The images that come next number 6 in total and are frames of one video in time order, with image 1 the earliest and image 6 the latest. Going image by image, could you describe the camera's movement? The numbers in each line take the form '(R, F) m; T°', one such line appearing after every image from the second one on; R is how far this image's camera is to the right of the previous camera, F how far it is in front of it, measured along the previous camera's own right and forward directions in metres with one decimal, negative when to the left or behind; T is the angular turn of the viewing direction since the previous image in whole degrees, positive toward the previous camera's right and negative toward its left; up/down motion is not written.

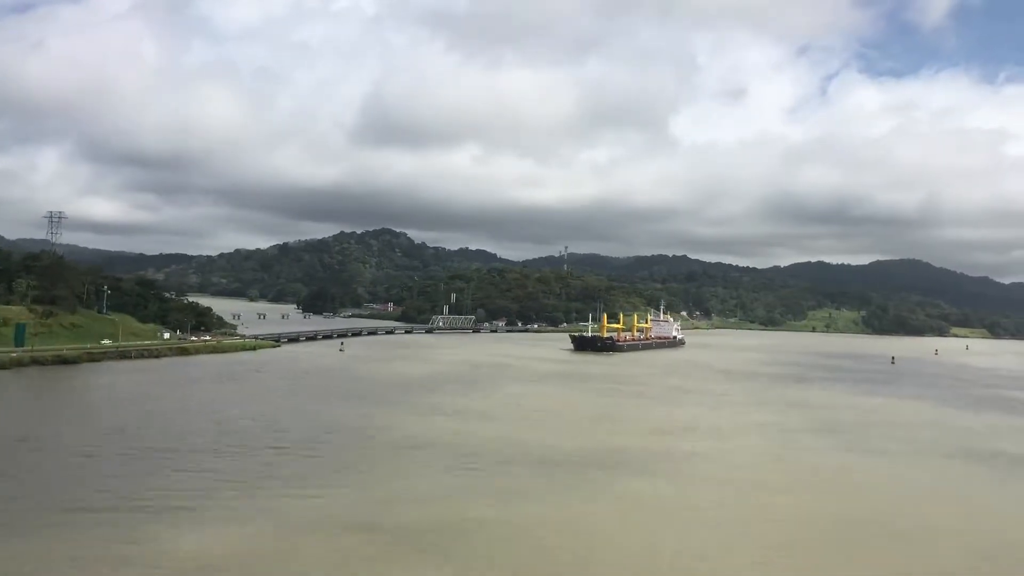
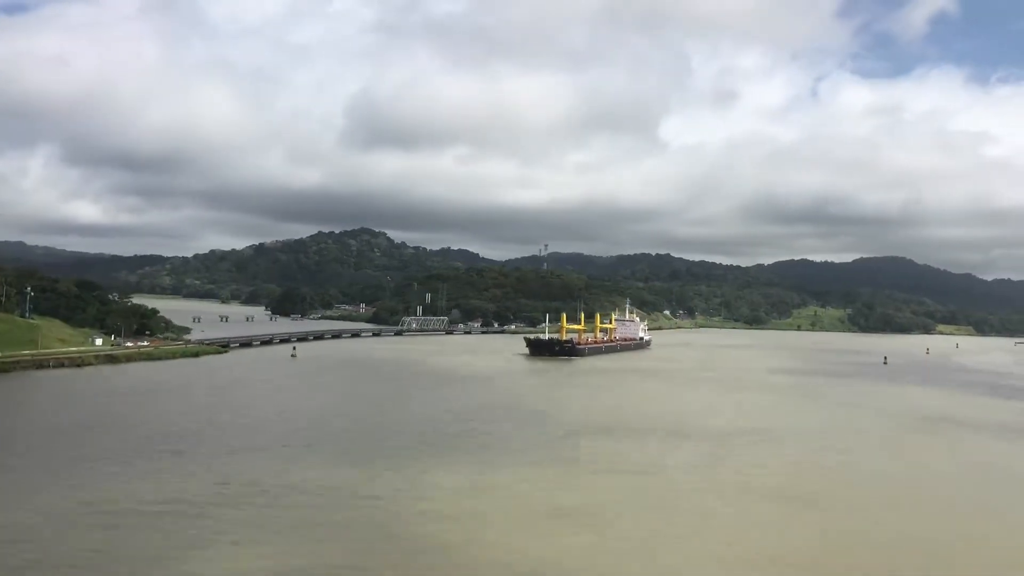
(+1.1, +3.8) m; +1°
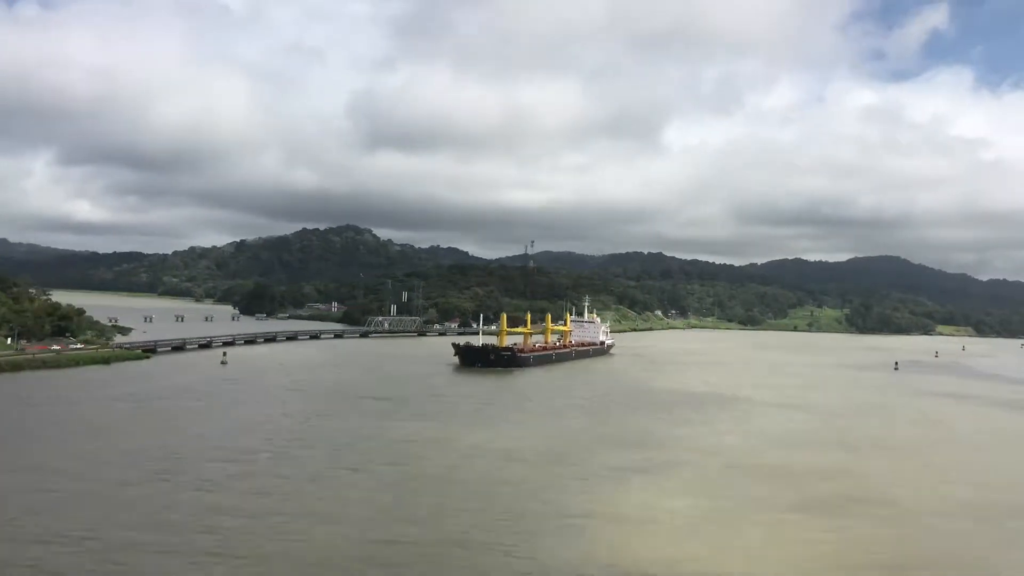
(+1.6, +6.1) m; 0°
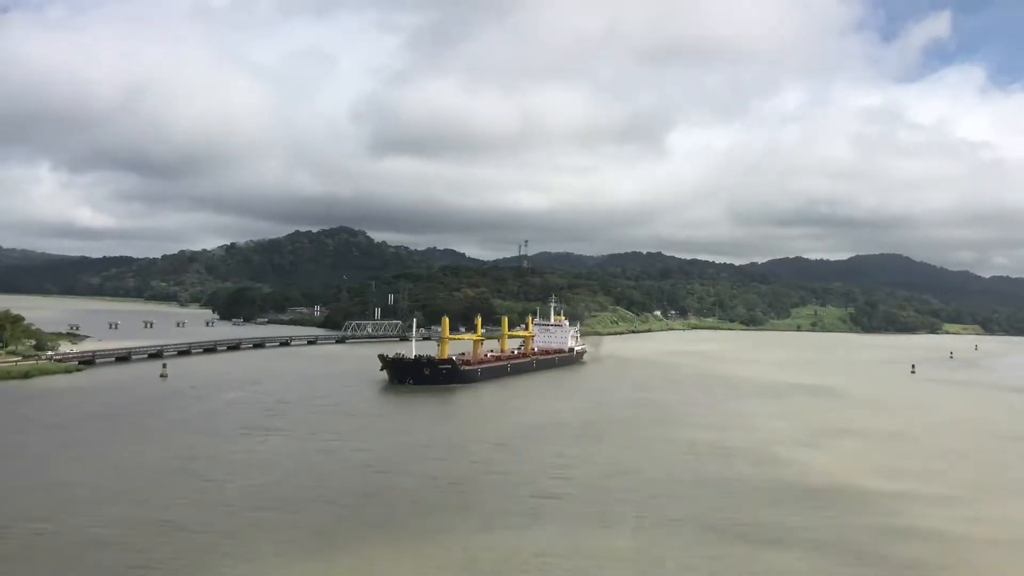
(+1.1, +4.7) m; 0°
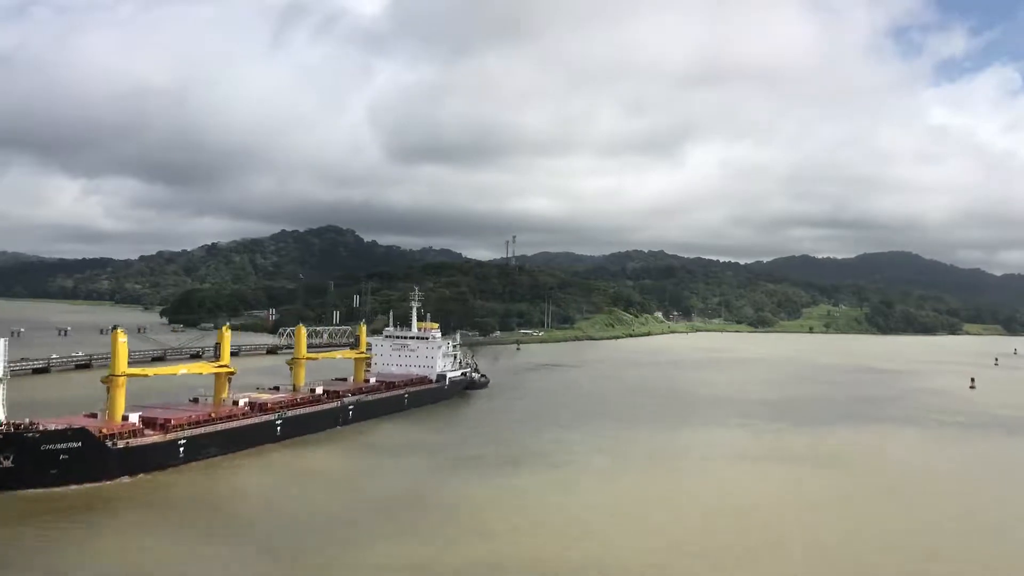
(+2.7, +10.9) m; 0°
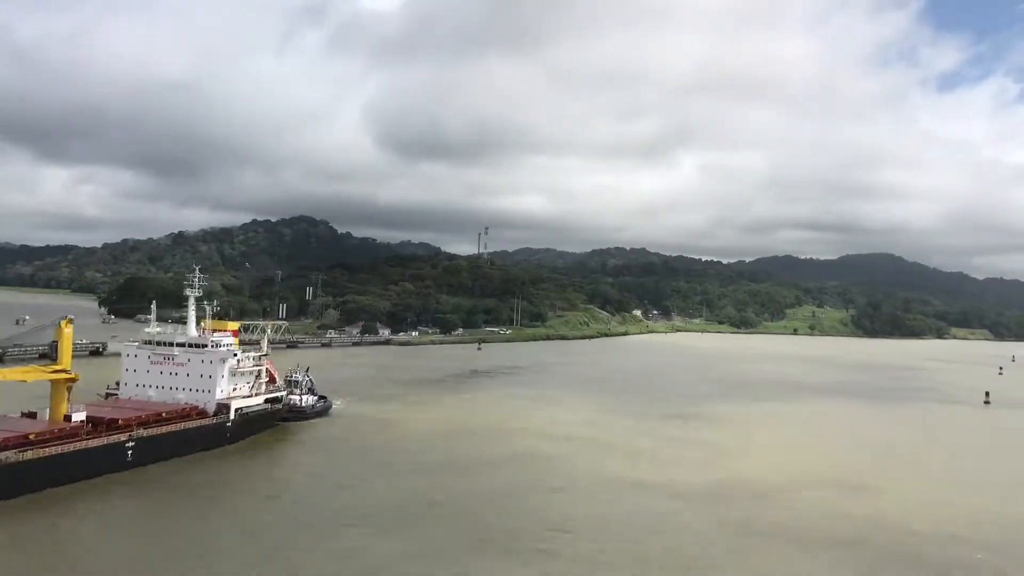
(+1.7, +6.1) m; +1°
